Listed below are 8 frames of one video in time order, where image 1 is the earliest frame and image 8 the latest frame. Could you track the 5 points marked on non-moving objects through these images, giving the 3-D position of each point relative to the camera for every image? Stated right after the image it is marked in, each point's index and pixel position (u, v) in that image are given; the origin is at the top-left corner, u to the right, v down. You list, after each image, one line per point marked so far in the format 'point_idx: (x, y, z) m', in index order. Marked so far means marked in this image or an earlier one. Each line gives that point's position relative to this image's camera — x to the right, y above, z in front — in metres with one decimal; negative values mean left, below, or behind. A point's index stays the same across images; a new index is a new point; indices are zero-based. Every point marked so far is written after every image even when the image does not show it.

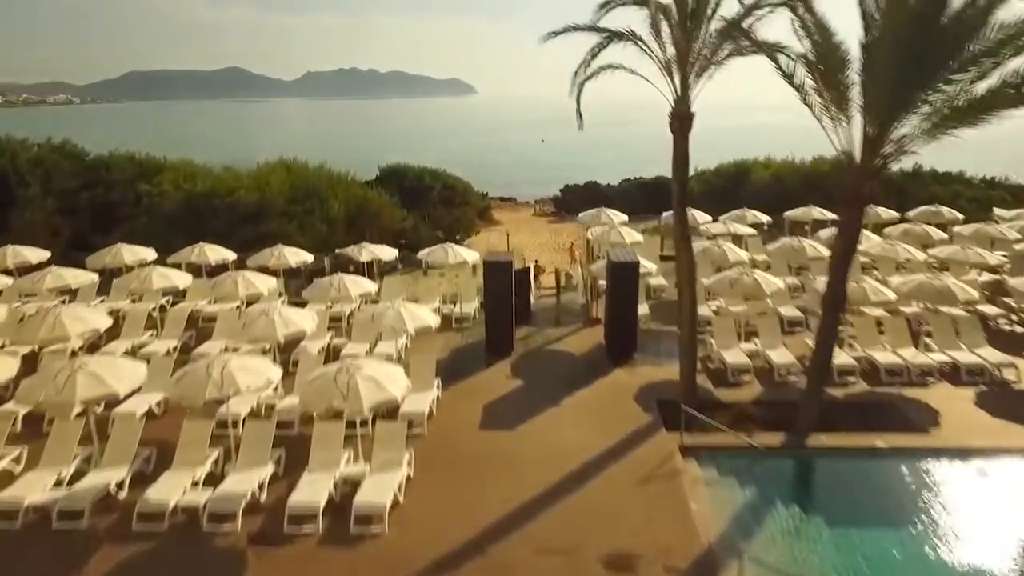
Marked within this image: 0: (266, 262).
0: (-3.5, +0.4, +8.3) m
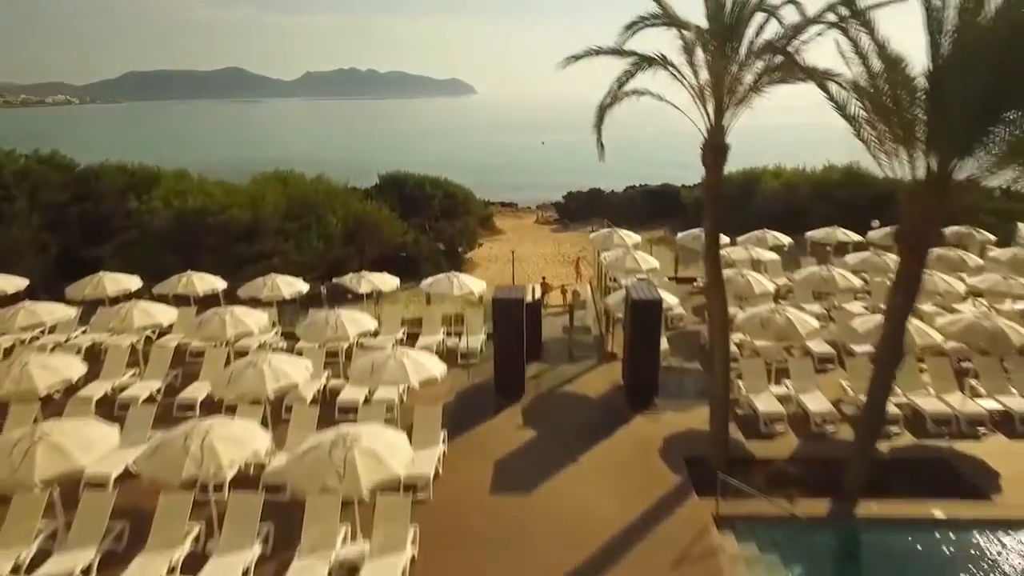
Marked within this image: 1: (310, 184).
0: (-3.4, -0.1, +7.7) m
1: (-5.4, +2.7, +15.2) m
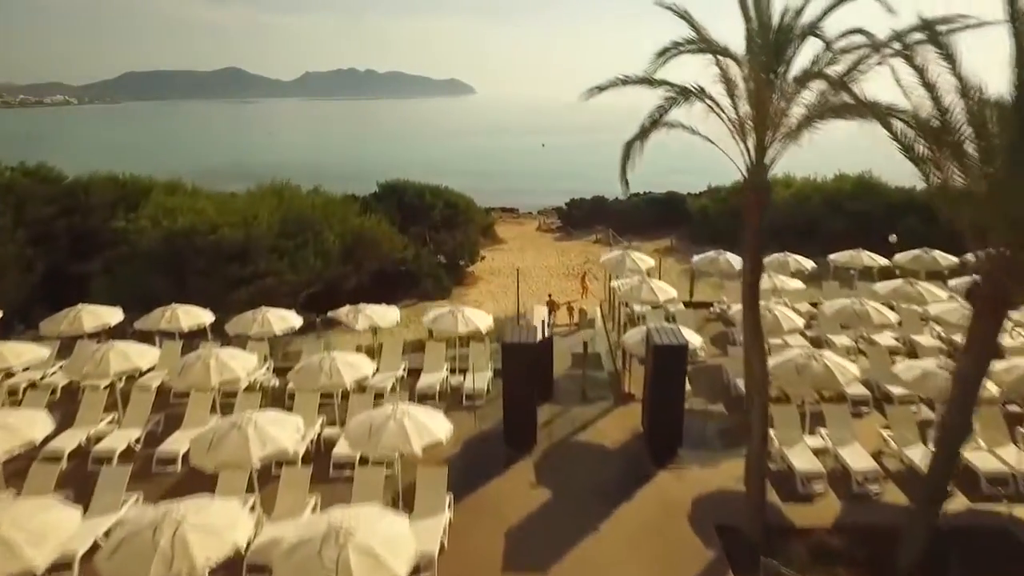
0: (-3.3, -0.5, +7.2) m
1: (-5.2, +2.3, +14.6) m
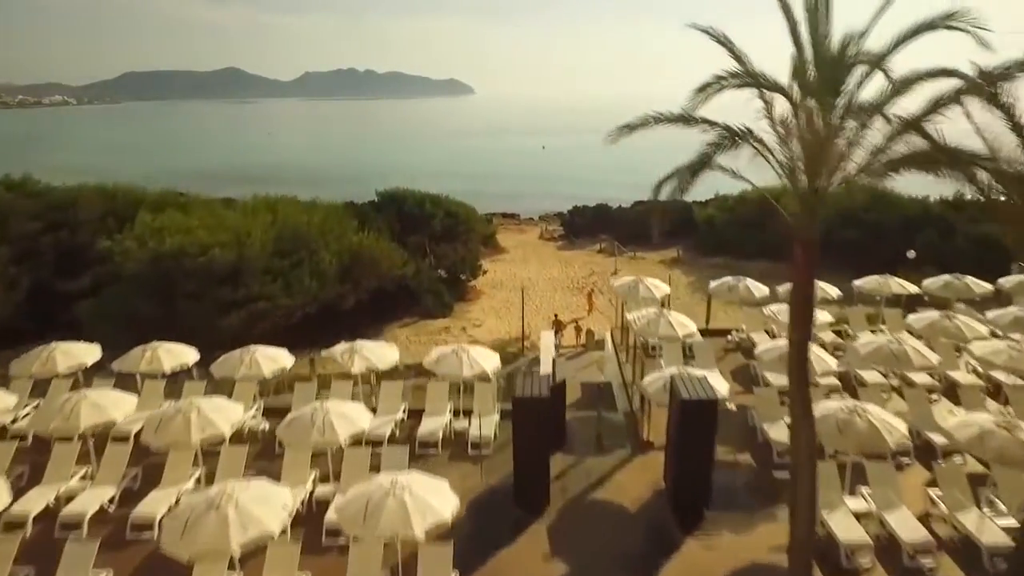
0: (-3.2, -0.9, +6.6) m
1: (-5.2, +1.9, +14.1) m
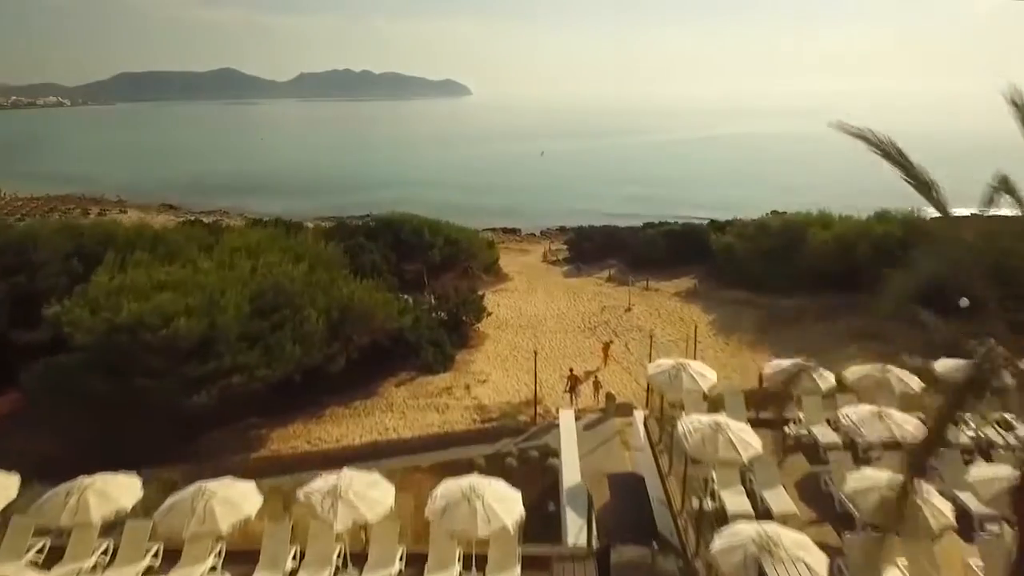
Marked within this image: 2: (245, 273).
0: (-2.9, -2.1, +5.1) m
1: (-5.0, +0.7, +12.6) m
2: (-5.2, +0.3, +11.2) m
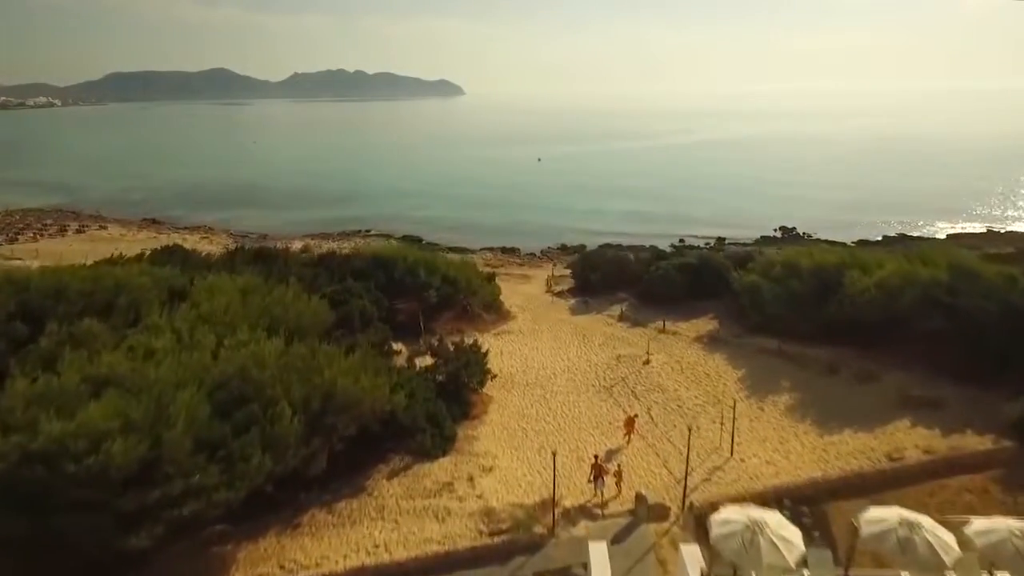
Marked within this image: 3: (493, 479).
0: (-2.7, -3.5, +3.3) m
1: (-4.7, -0.7, +10.8) m
2: (-5.0, -1.1, +9.4) m
3: (-0.3, -3.6, +10.8) m
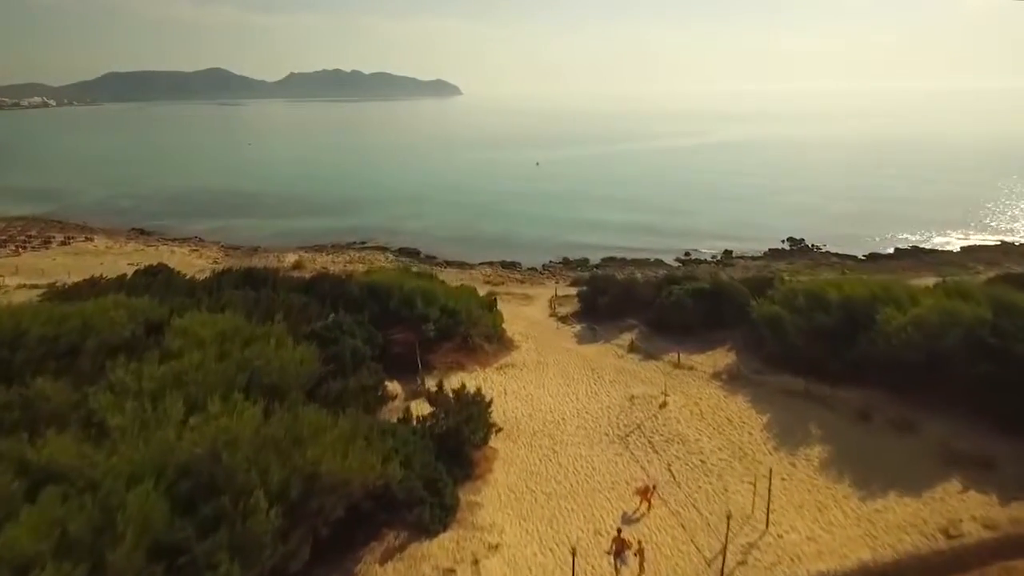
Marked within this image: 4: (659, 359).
0: (-2.5, -4.5, +2.1) m
1: (-4.6, -1.7, +9.5) m
2: (-4.9, -2.0, +8.1) m
3: (-0.2, -4.5, +9.5) m
4: (+4.6, -2.2, +17.9) m
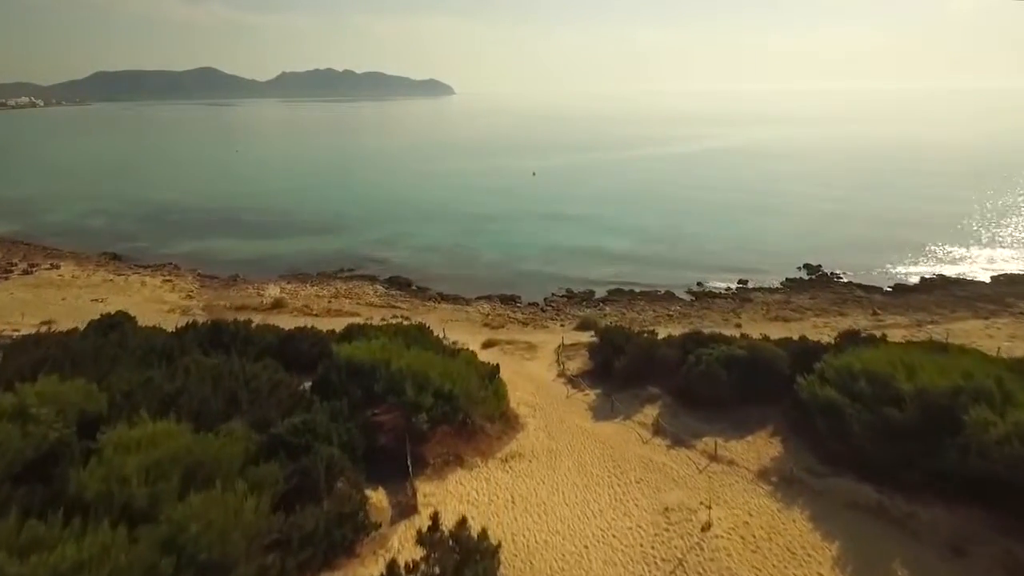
0: (-2.1, -6.5, -0.7) m
1: (-4.3, -3.8, +6.8) m
2: (-4.6, -4.1, +5.3) m
3: (+0.1, -6.6, +6.8) m
4: (+4.8, -4.2, +15.3) m
